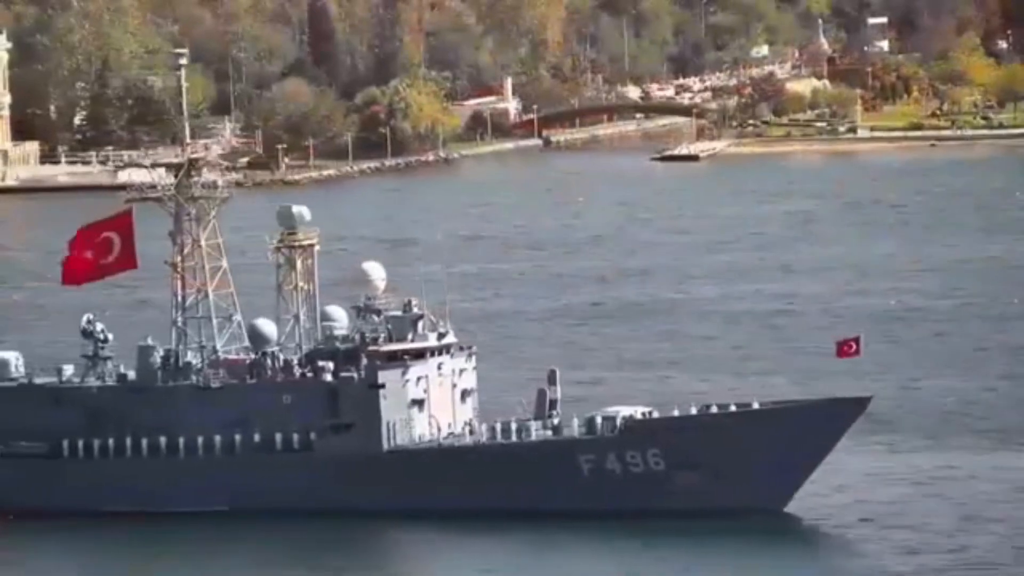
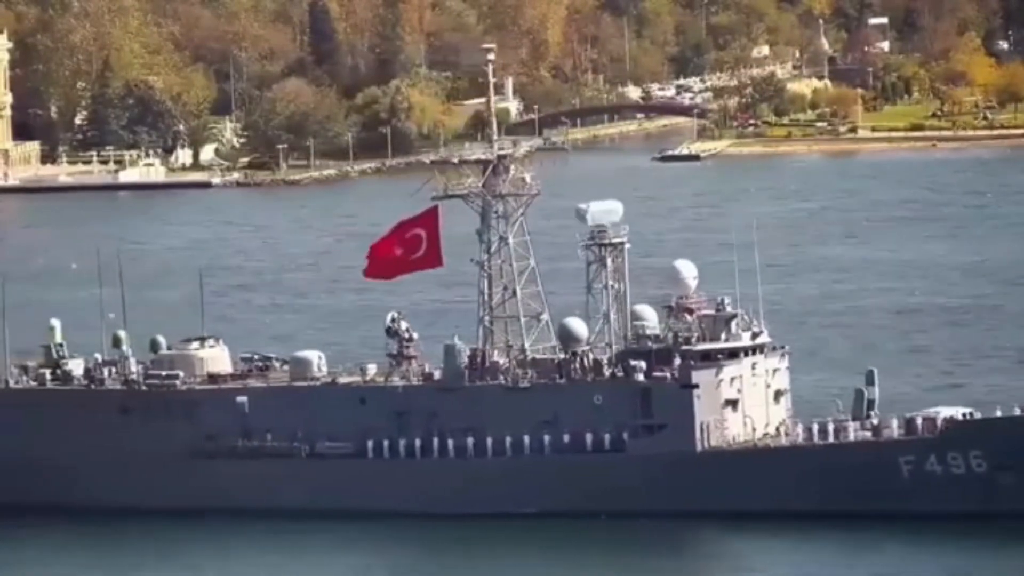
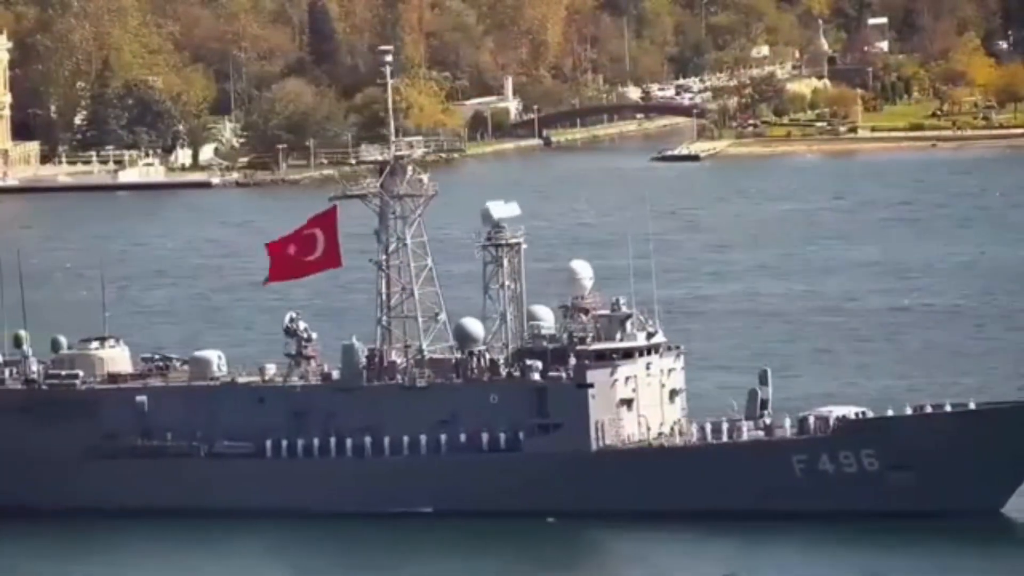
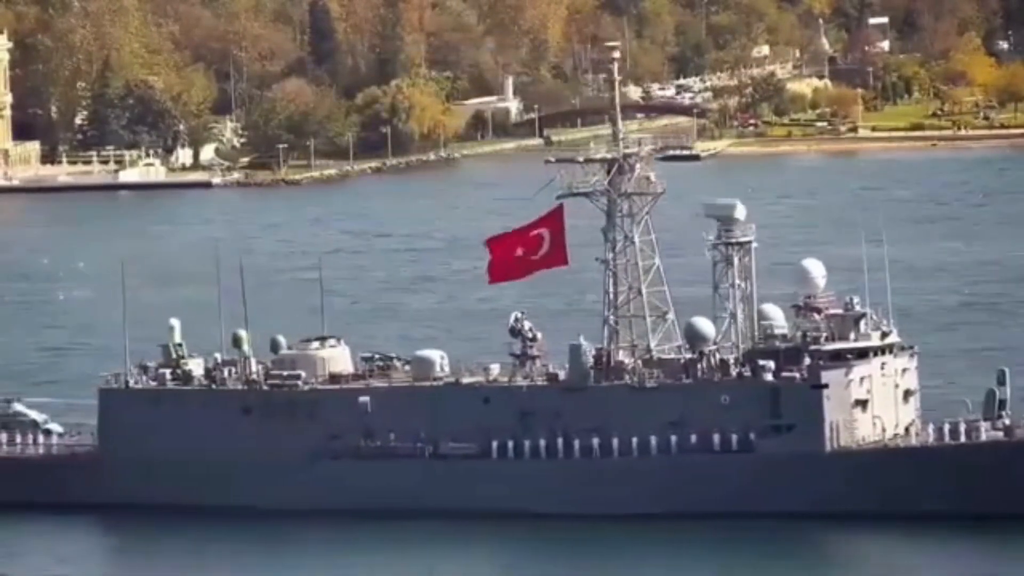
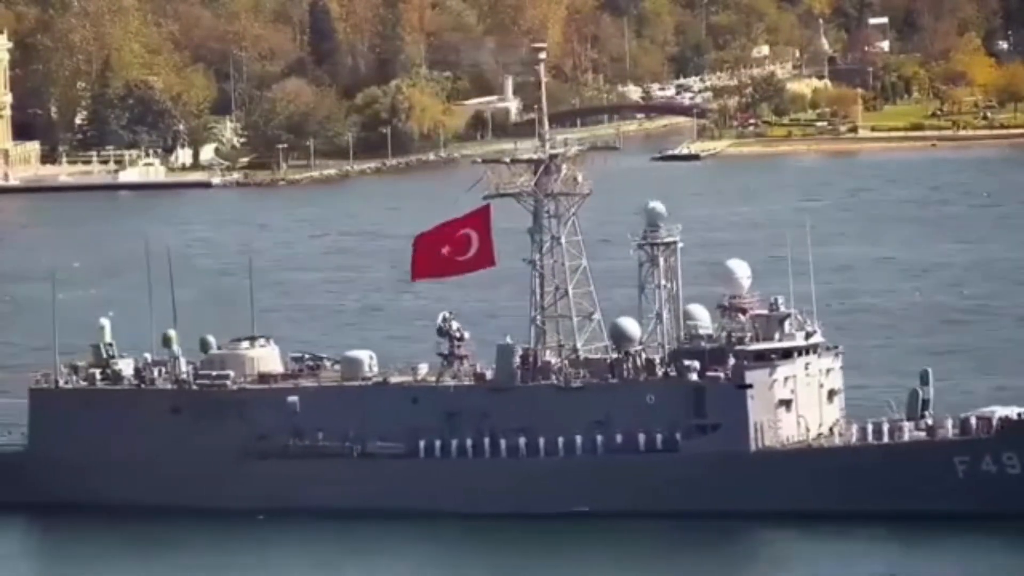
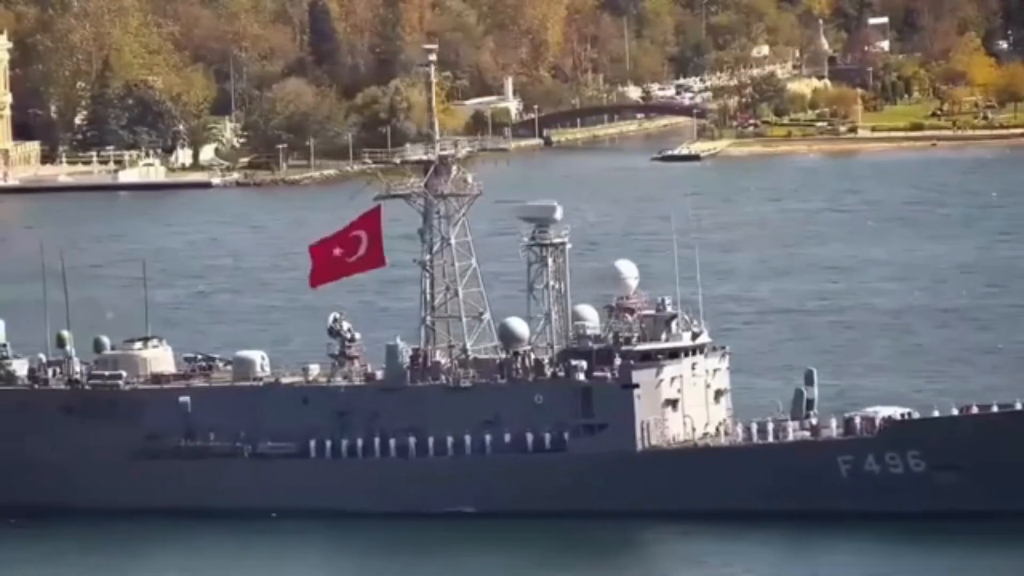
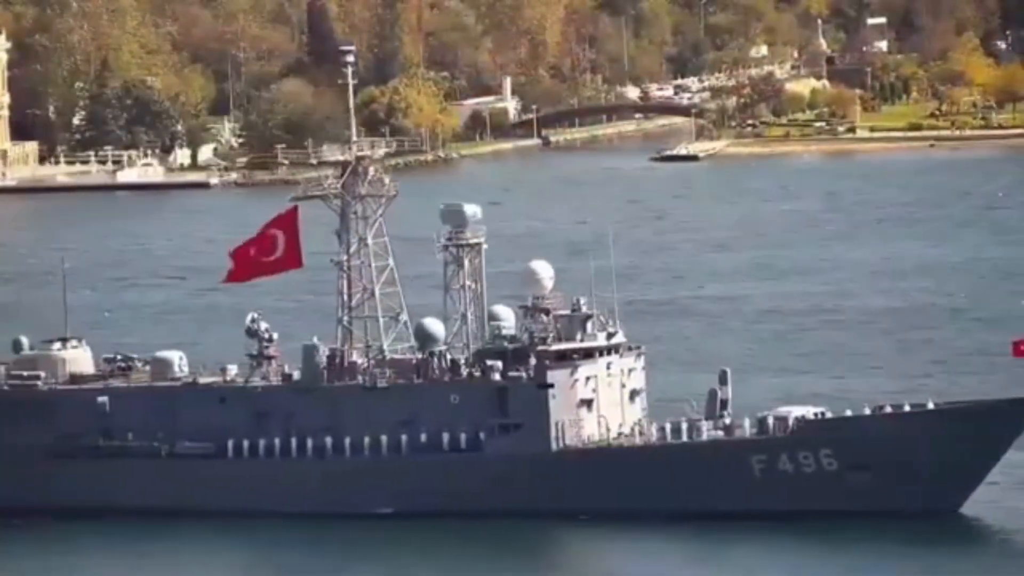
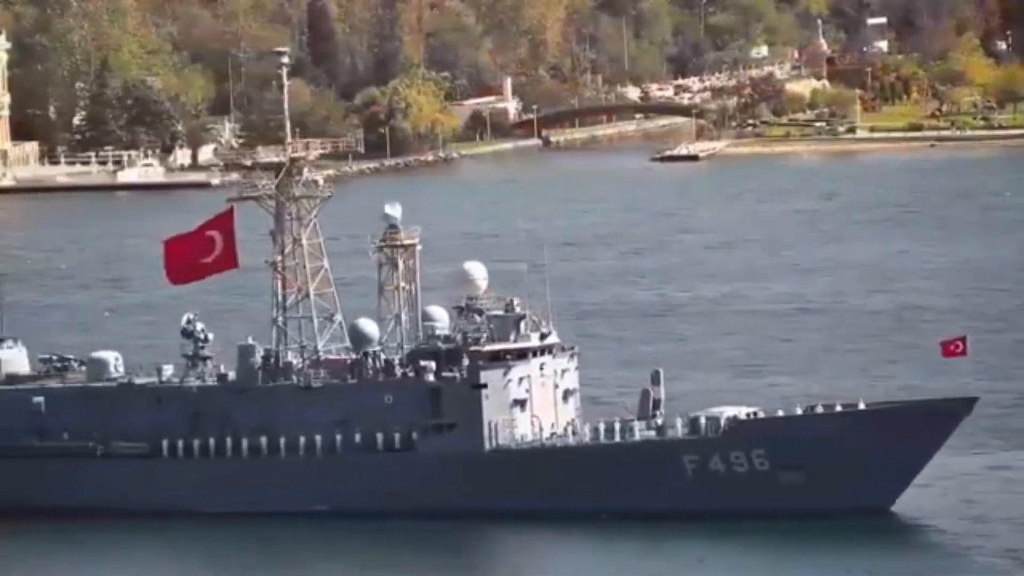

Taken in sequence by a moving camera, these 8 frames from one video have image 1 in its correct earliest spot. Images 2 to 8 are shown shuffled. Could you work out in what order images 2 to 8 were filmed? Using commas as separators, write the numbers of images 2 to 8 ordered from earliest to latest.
8, 7, 3, 6, 2, 5, 4
